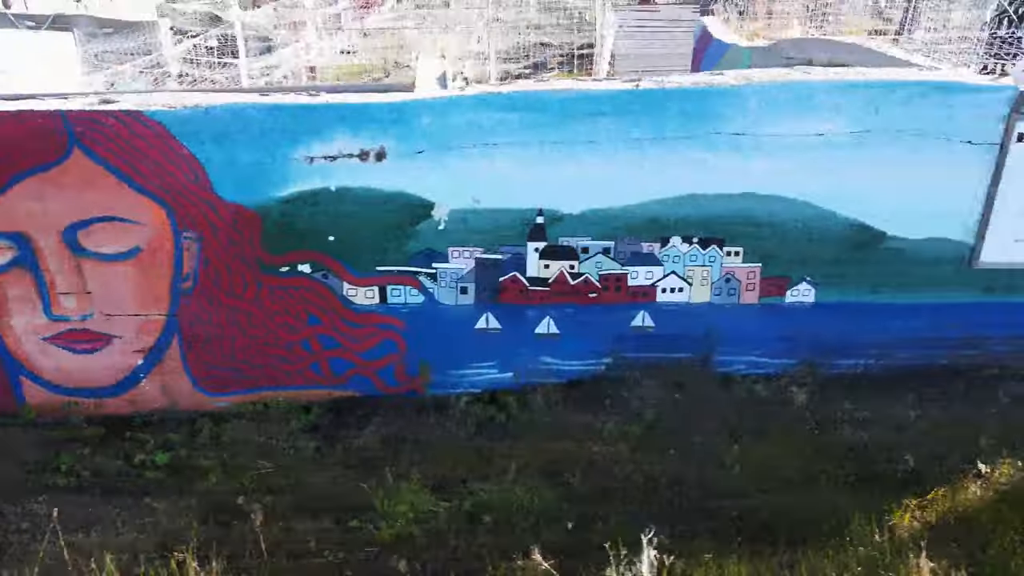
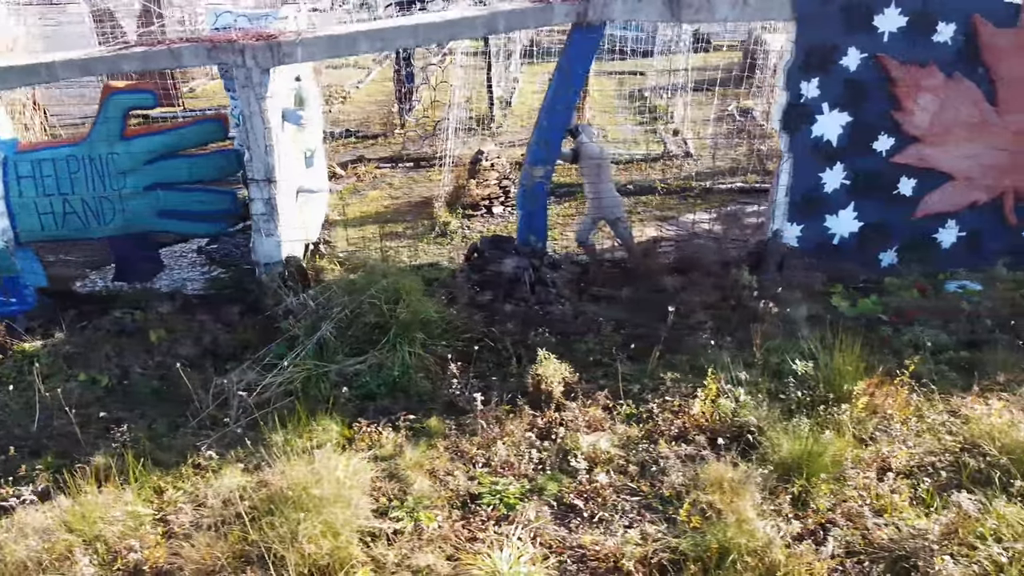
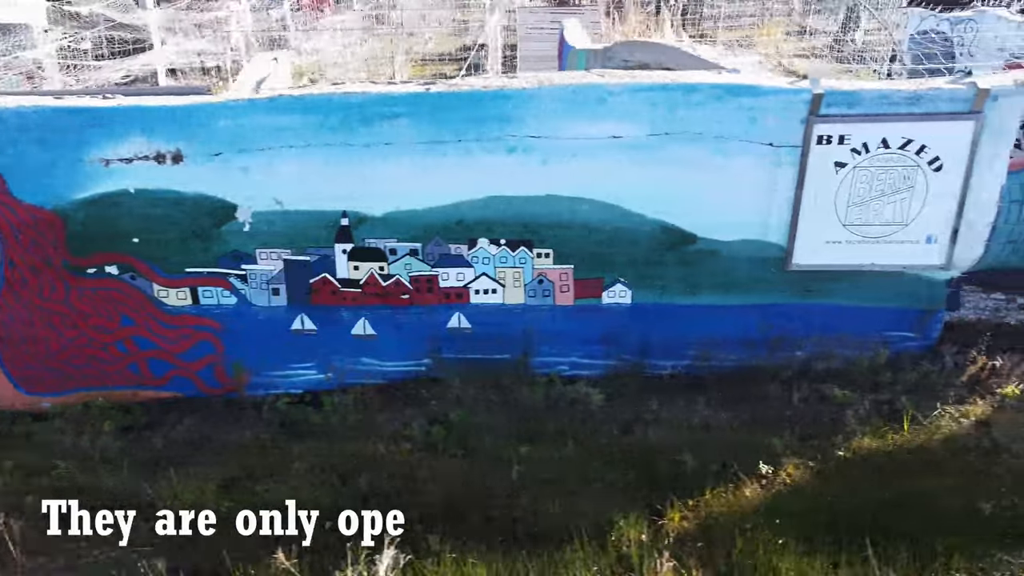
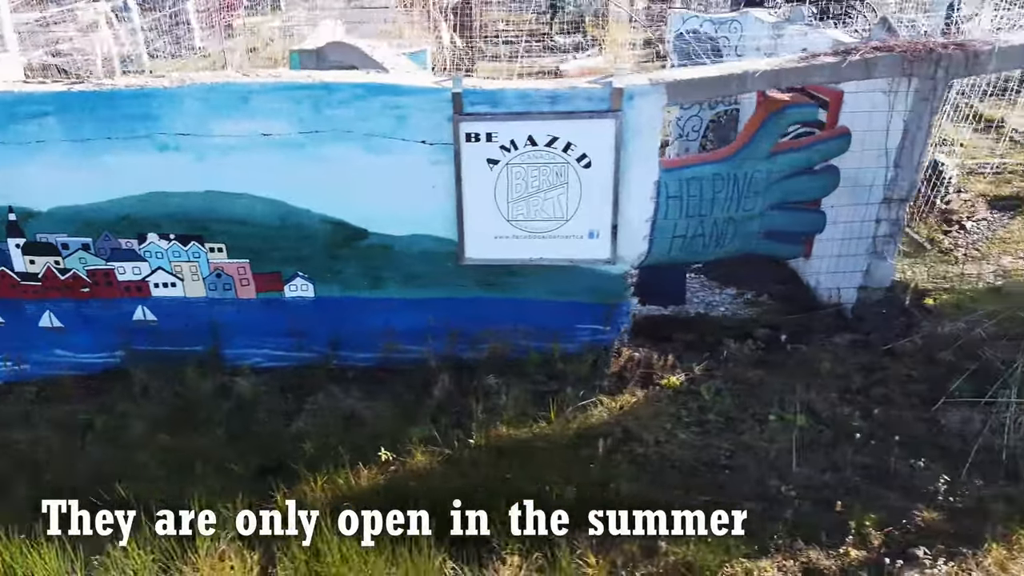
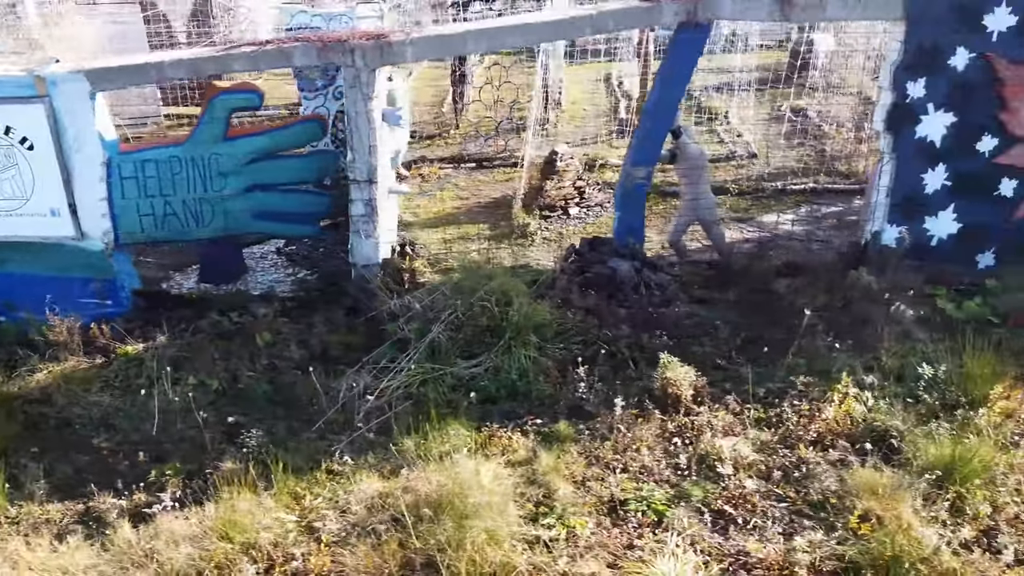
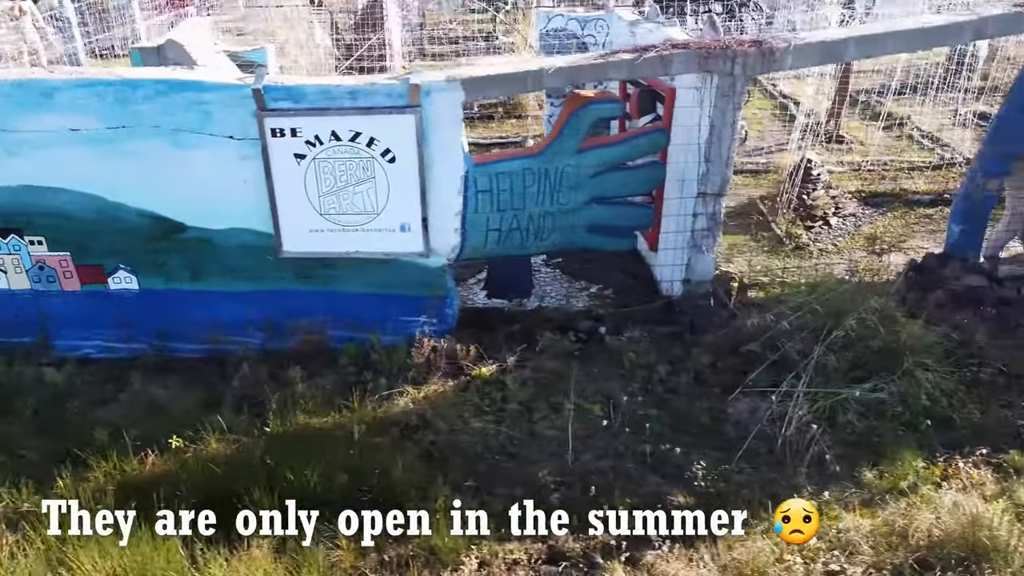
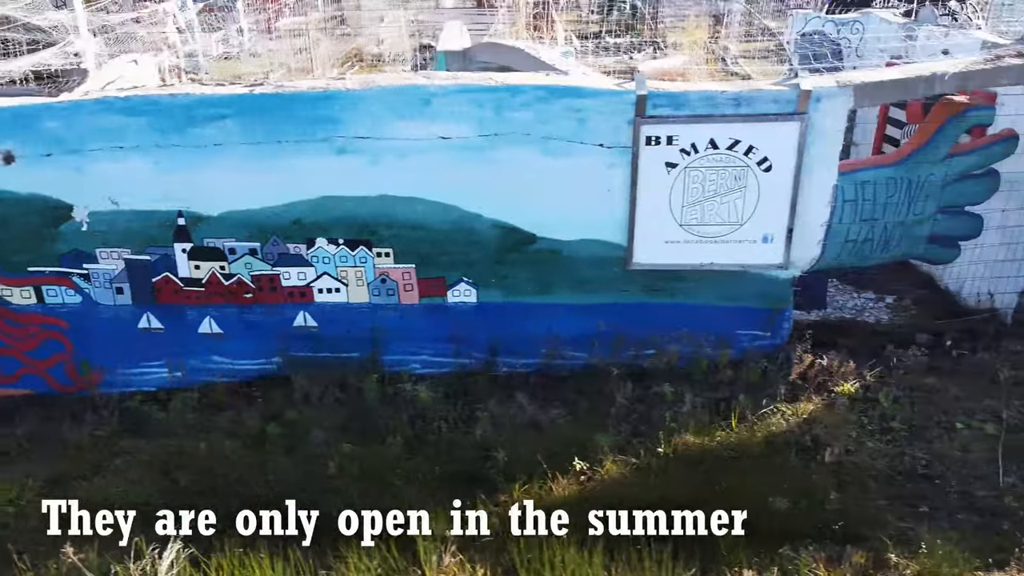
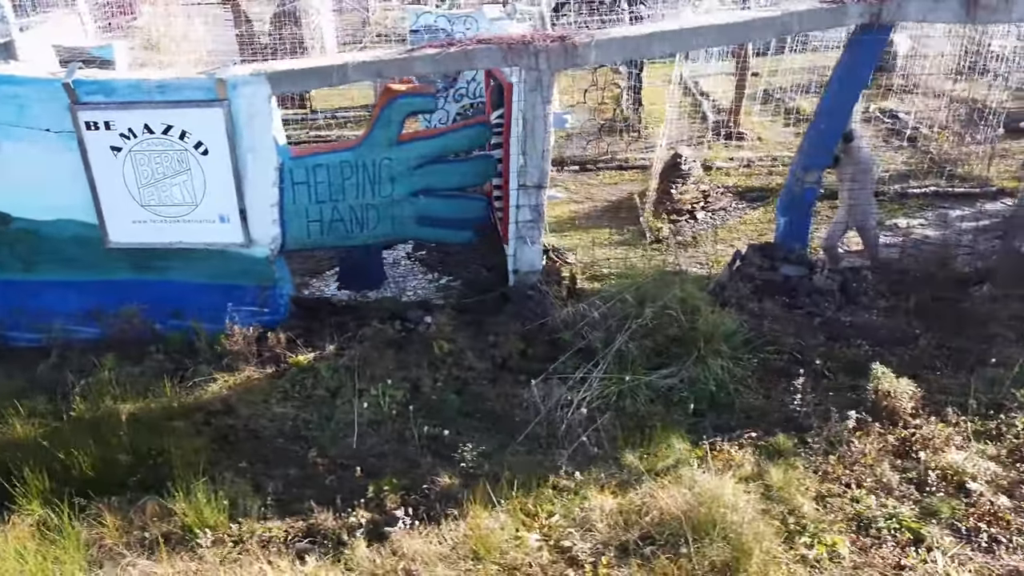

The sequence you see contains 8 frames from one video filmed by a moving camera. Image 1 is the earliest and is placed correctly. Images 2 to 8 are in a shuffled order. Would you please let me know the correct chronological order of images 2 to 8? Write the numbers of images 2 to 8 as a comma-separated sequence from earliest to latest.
3, 7, 4, 6, 8, 5, 2
